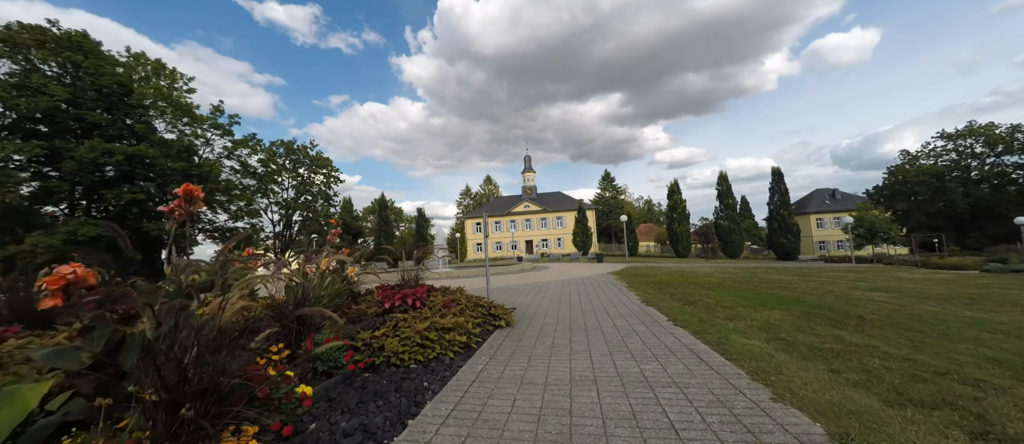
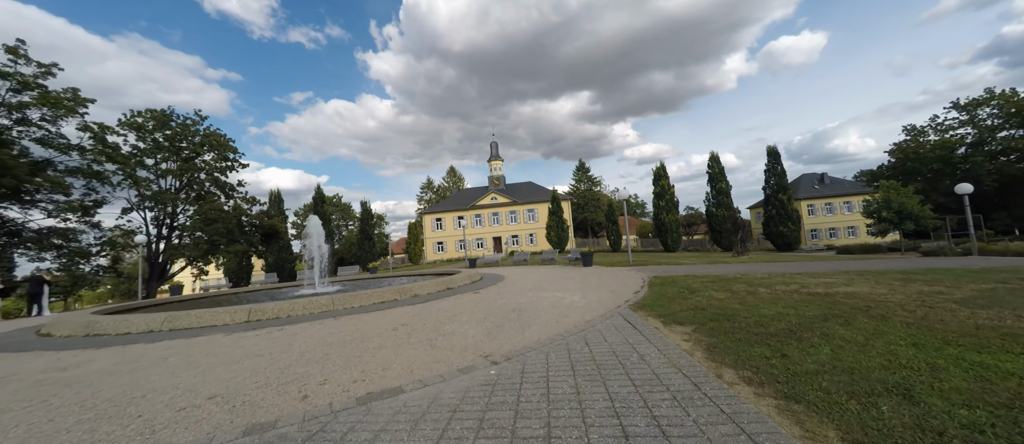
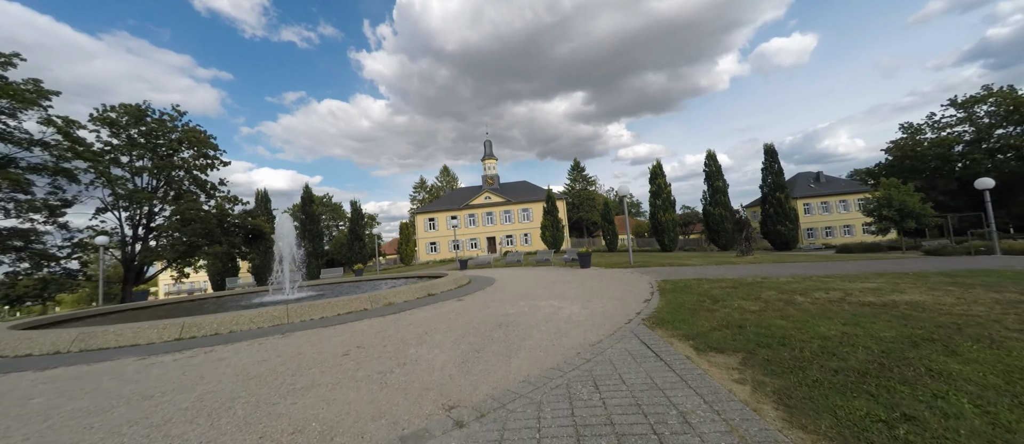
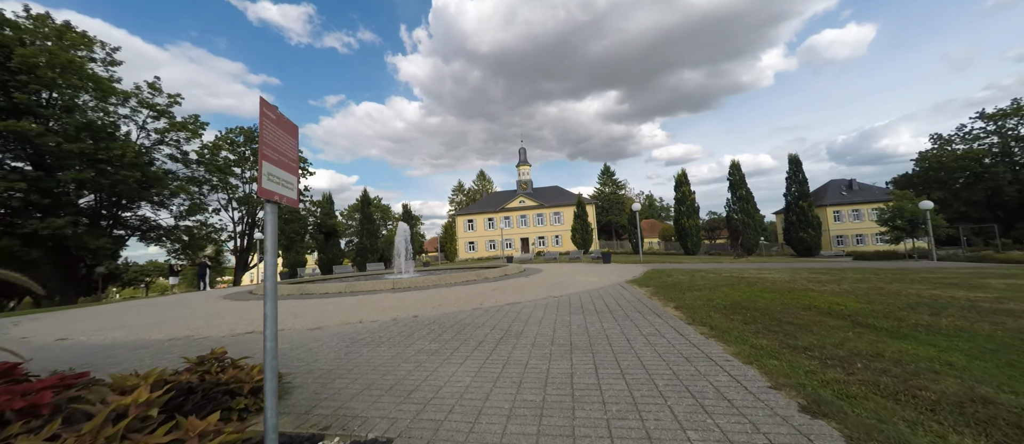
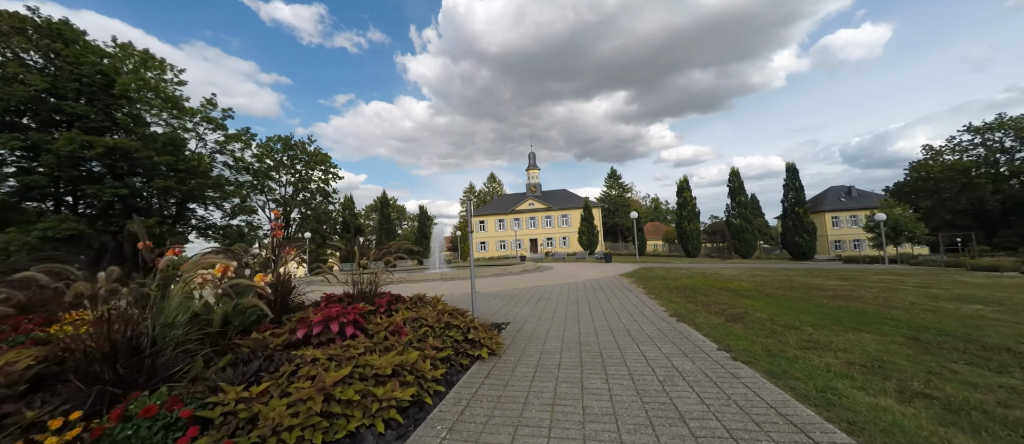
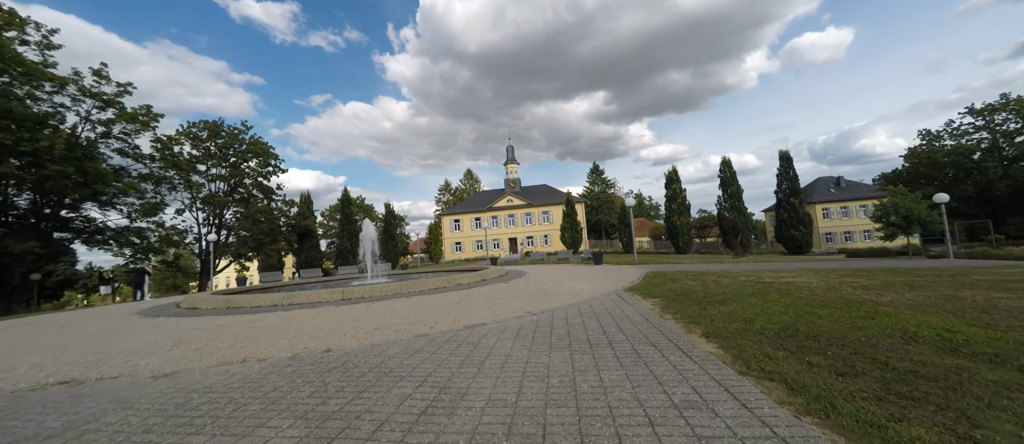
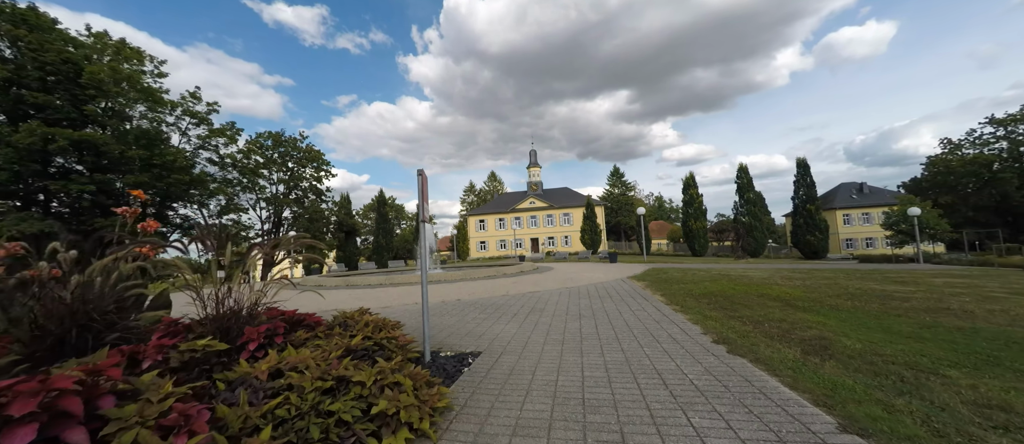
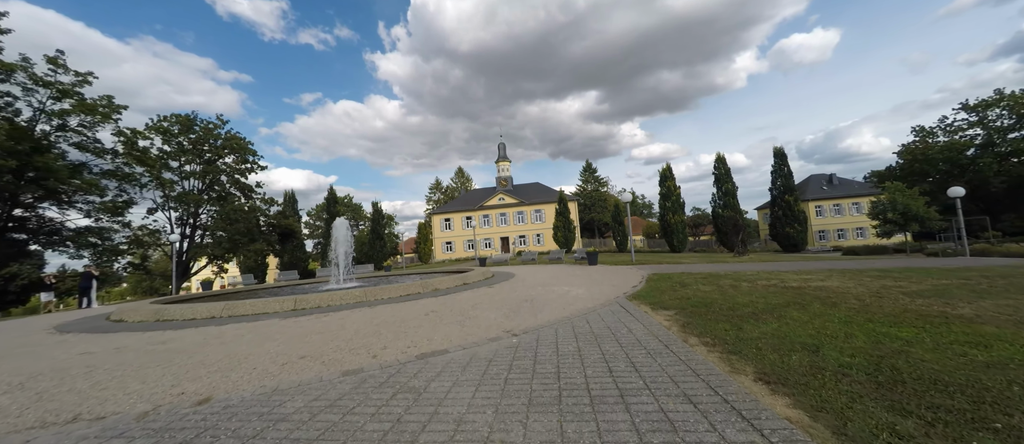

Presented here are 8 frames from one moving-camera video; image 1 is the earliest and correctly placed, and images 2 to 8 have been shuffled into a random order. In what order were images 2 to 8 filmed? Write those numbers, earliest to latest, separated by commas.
5, 7, 4, 6, 8, 2, 3
